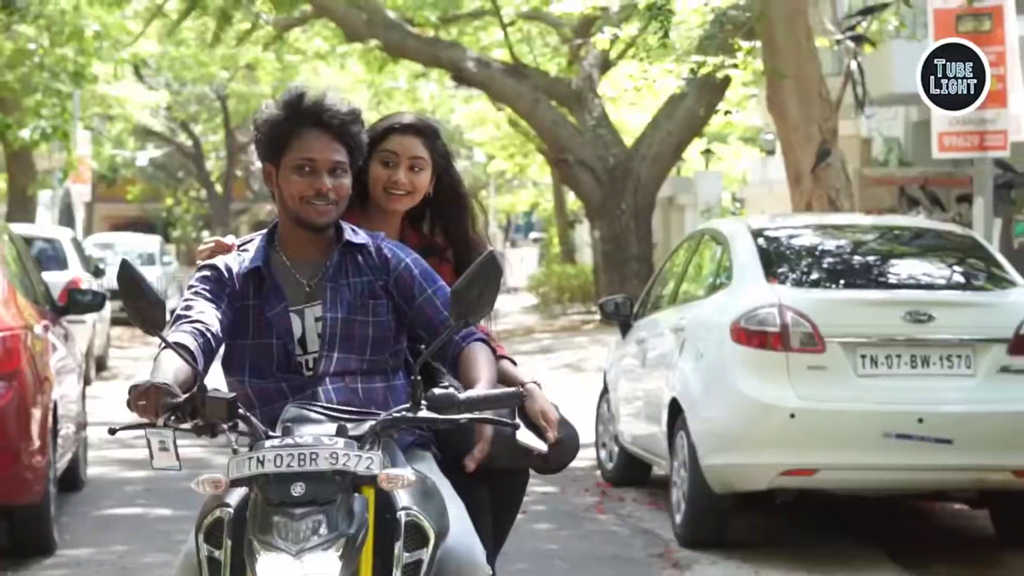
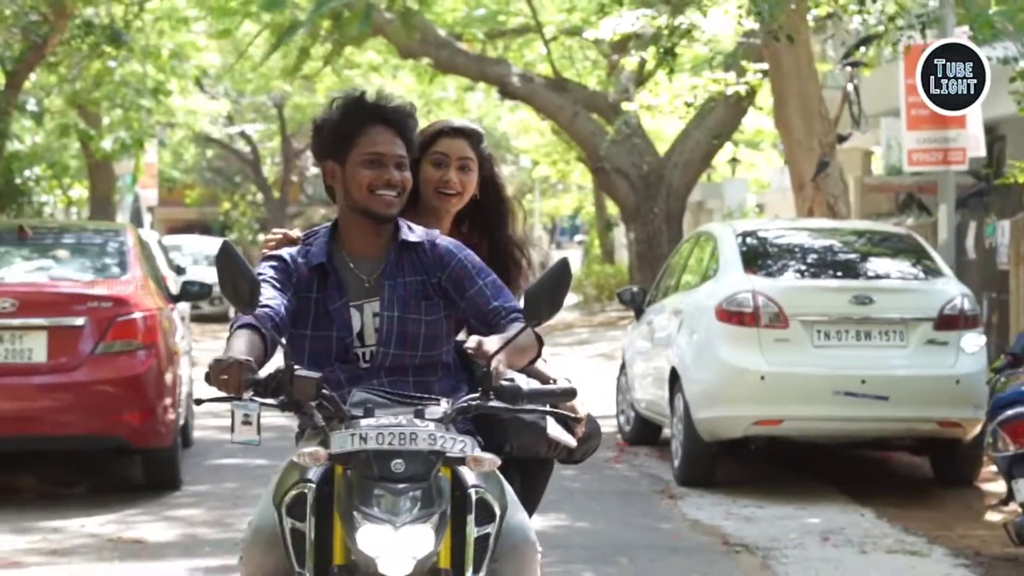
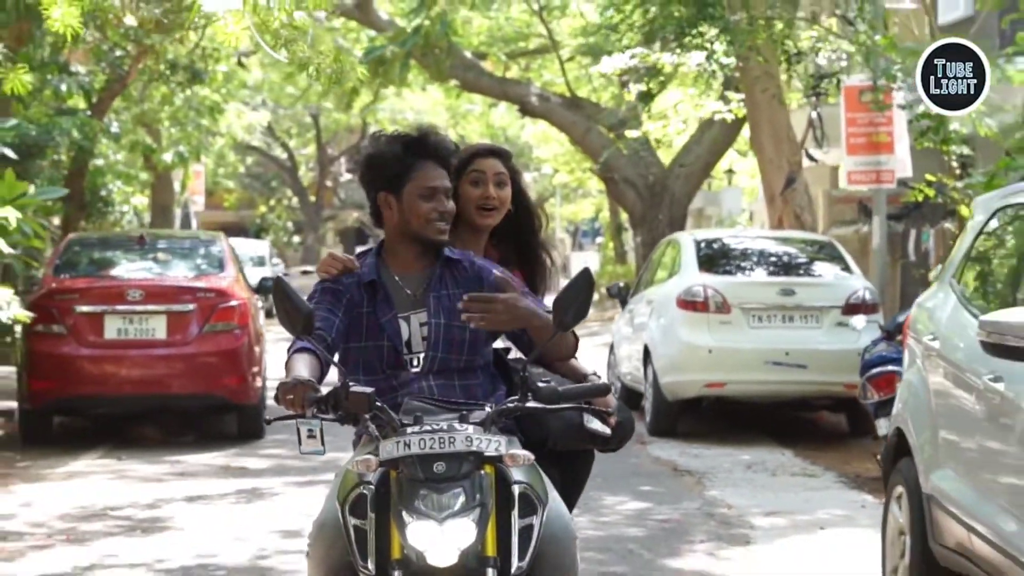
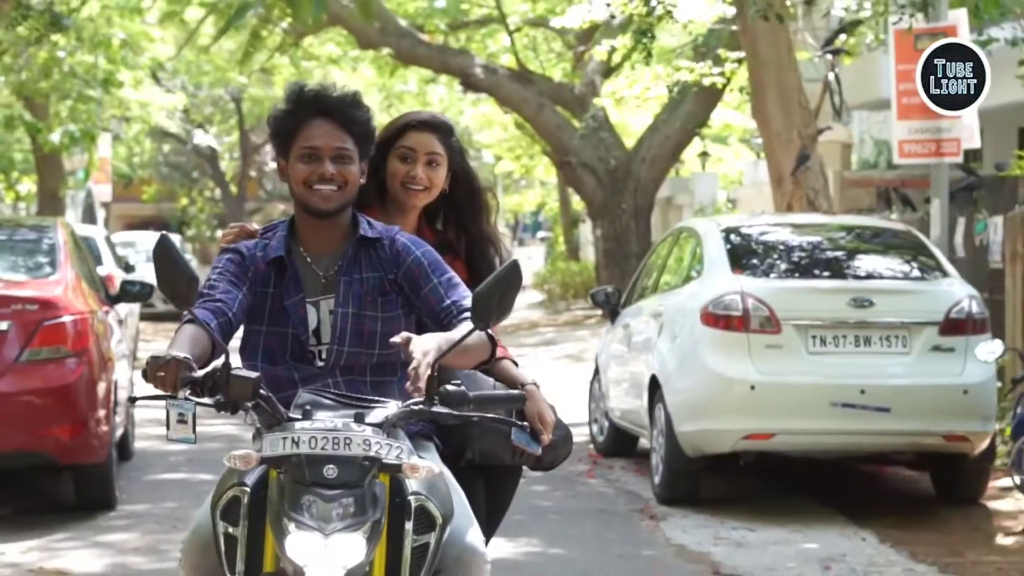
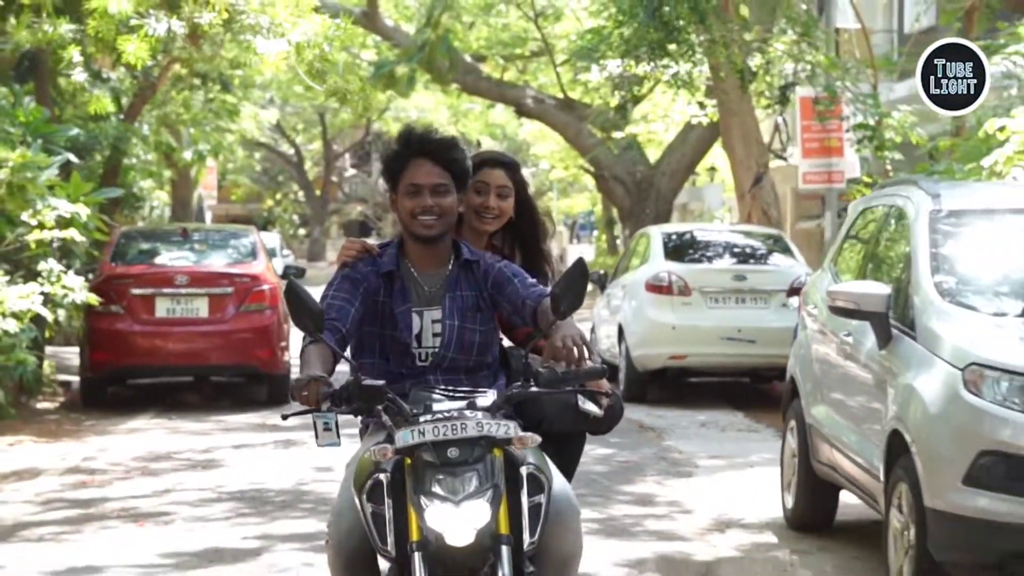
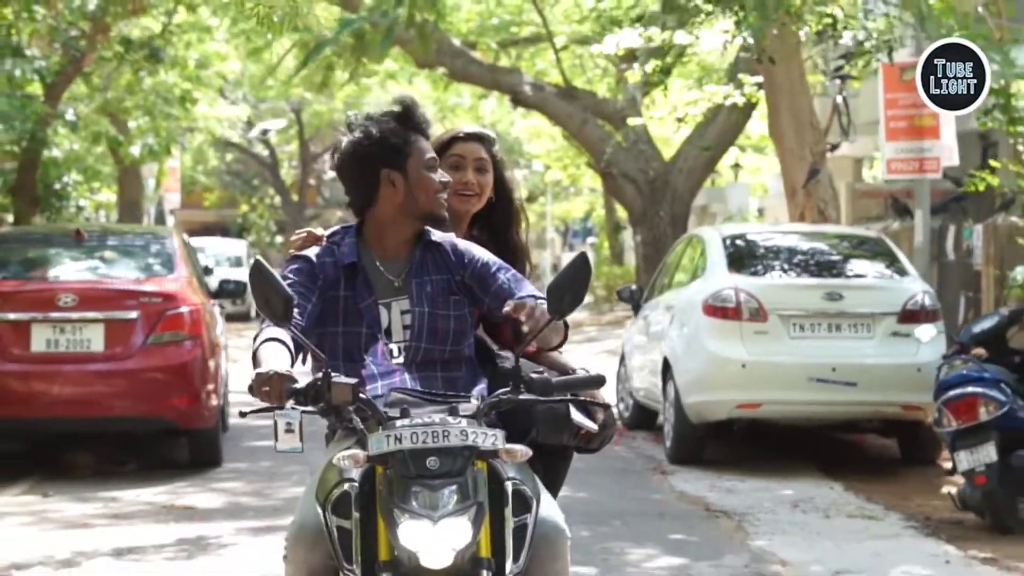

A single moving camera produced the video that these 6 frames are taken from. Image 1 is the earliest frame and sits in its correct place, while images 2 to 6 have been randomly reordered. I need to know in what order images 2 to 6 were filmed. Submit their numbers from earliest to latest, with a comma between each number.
4, 2, 6, 3, 5
